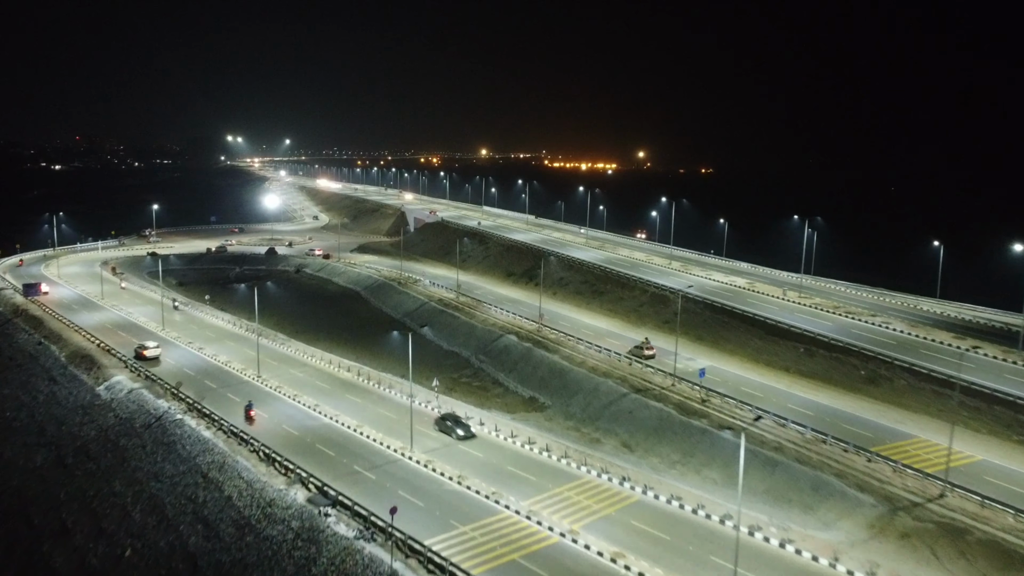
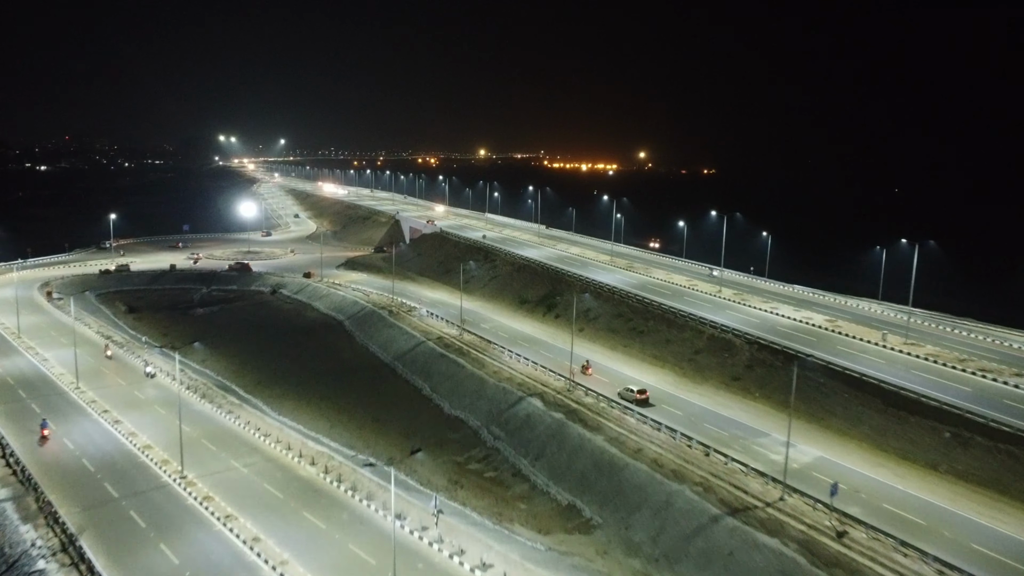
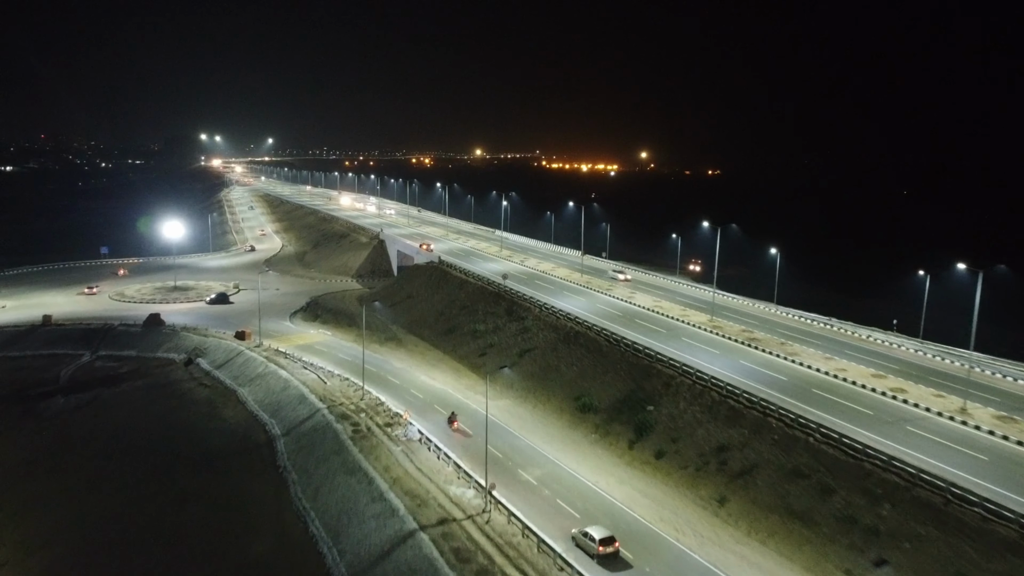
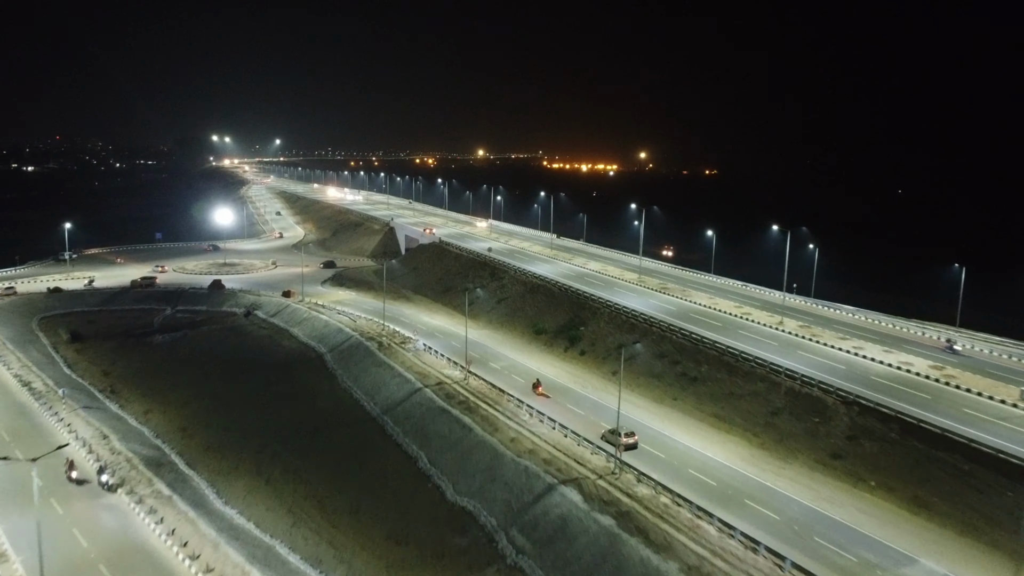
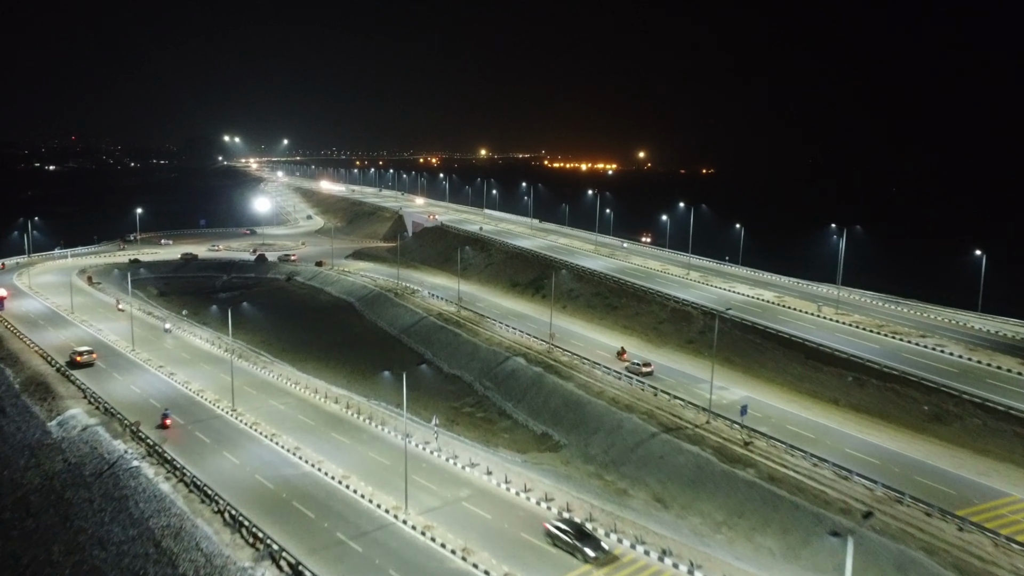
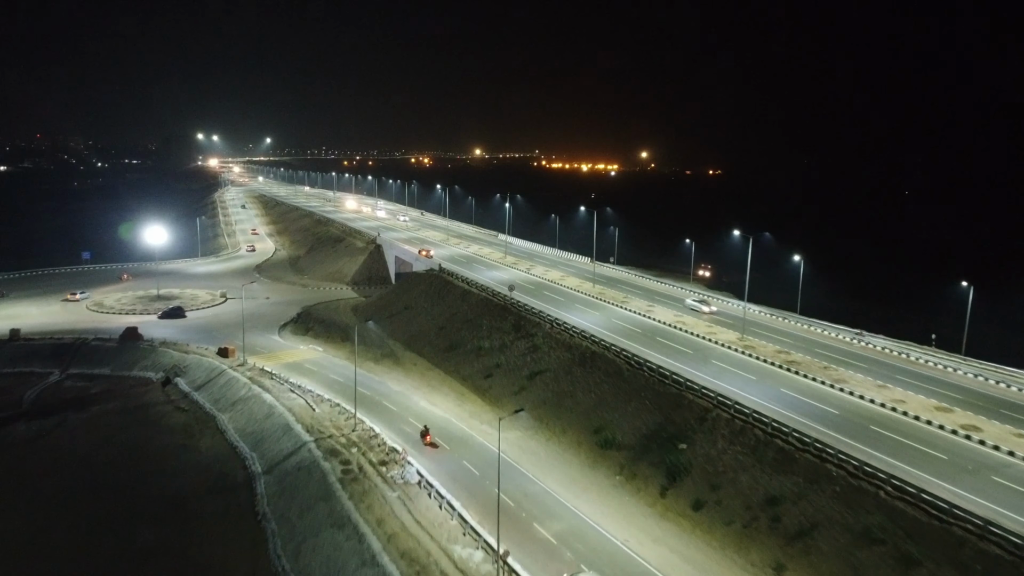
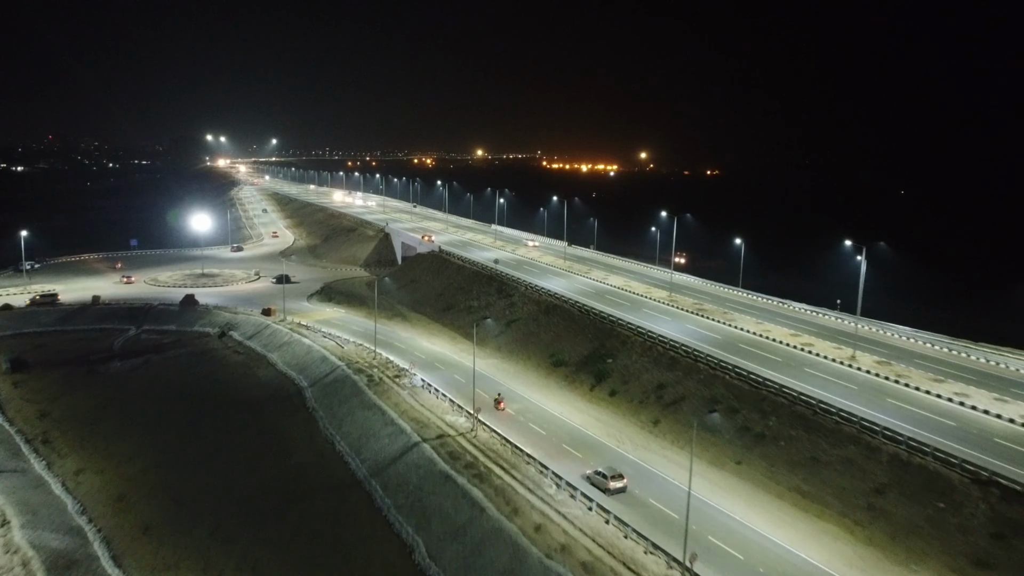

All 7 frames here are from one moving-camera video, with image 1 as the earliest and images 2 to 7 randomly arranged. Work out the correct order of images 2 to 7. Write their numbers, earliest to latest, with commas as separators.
5, 2, 4, 7, 3, 6
